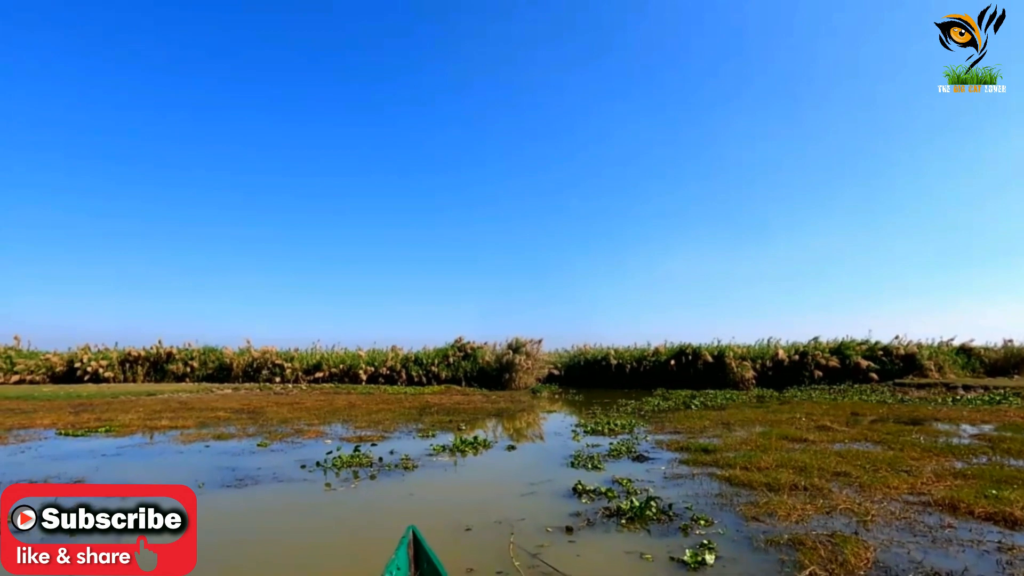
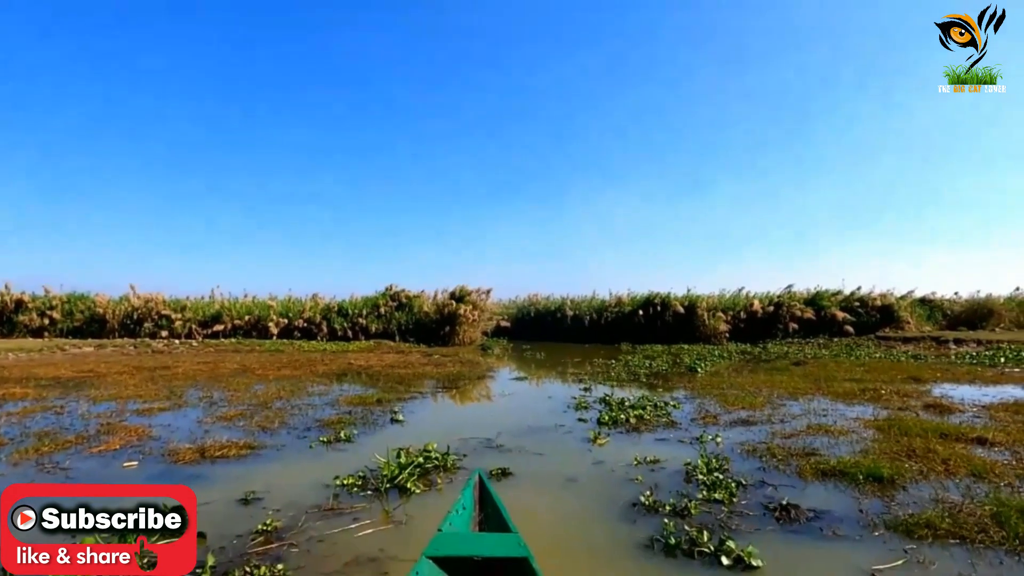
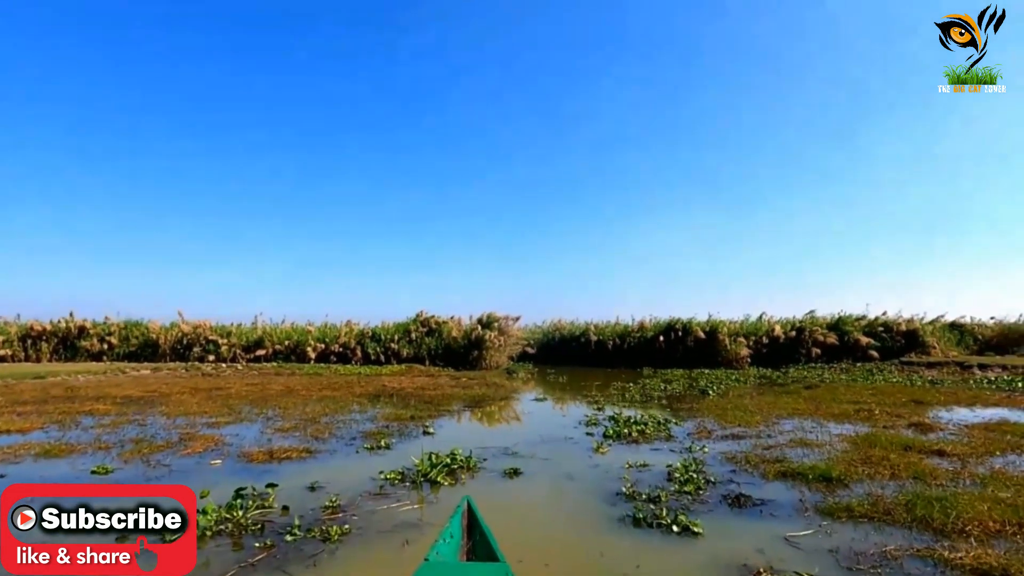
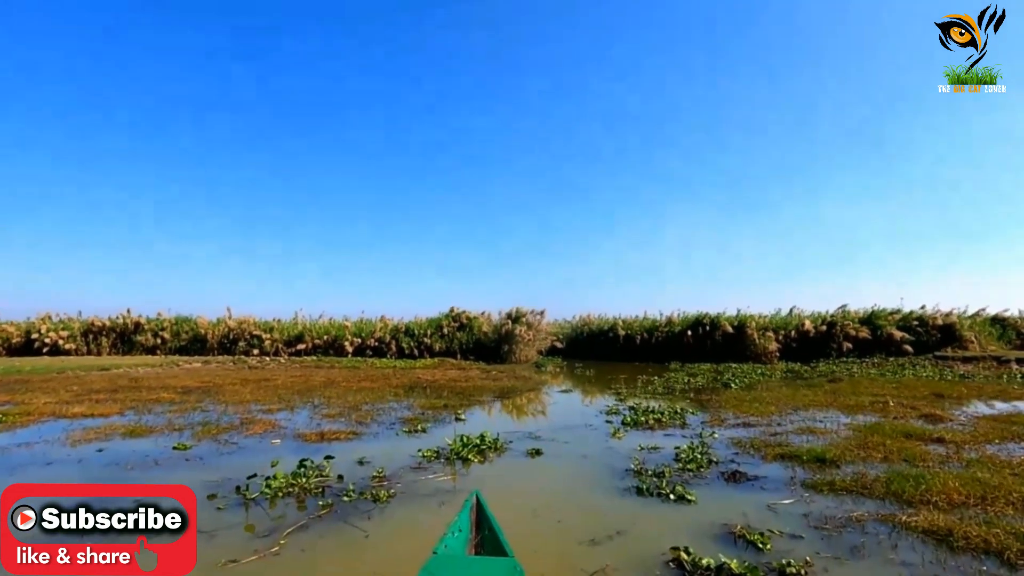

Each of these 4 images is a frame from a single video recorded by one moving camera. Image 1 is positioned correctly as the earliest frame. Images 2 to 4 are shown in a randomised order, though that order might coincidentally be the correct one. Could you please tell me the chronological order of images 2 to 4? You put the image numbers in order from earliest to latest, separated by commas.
4, 3, 2
